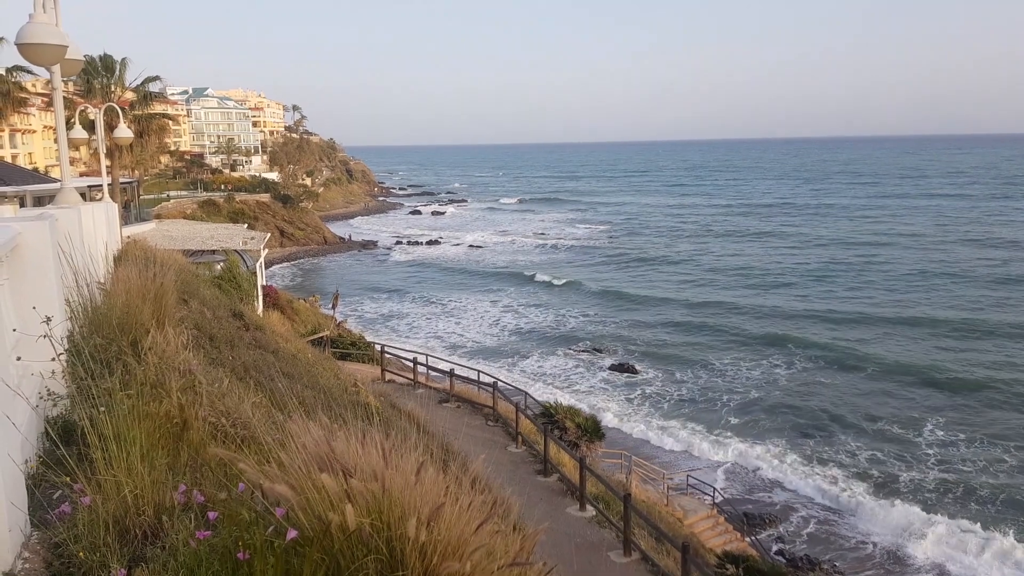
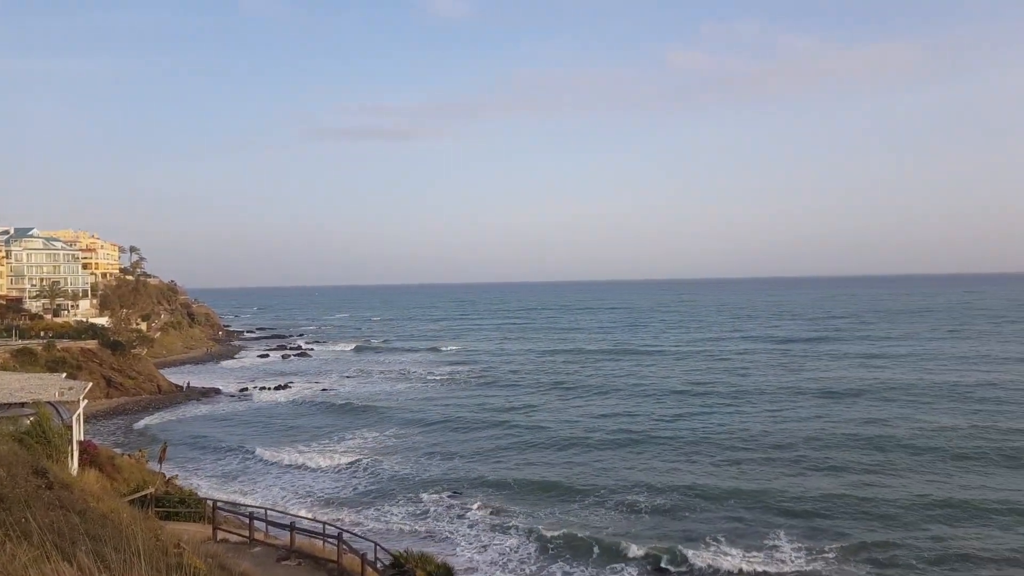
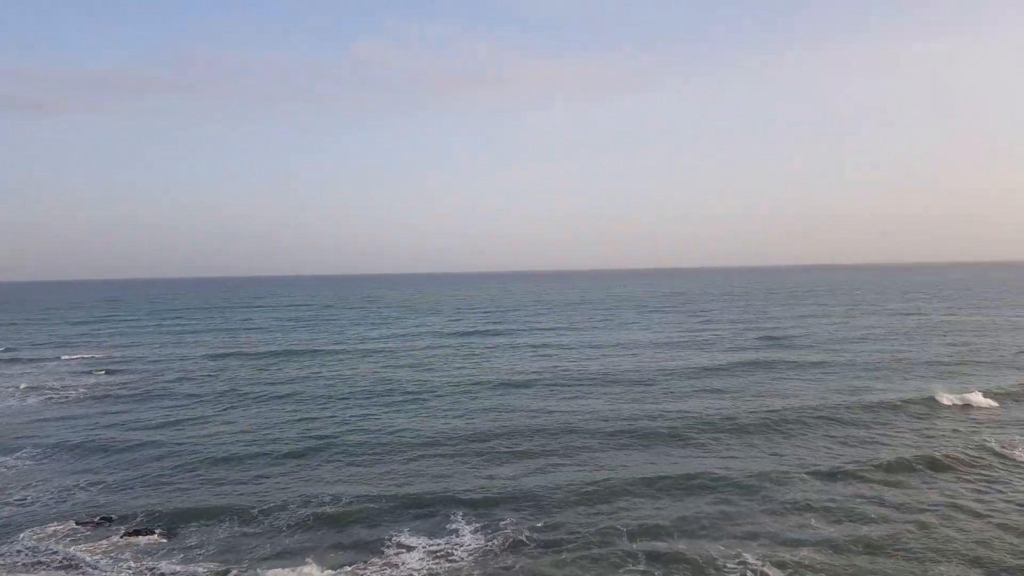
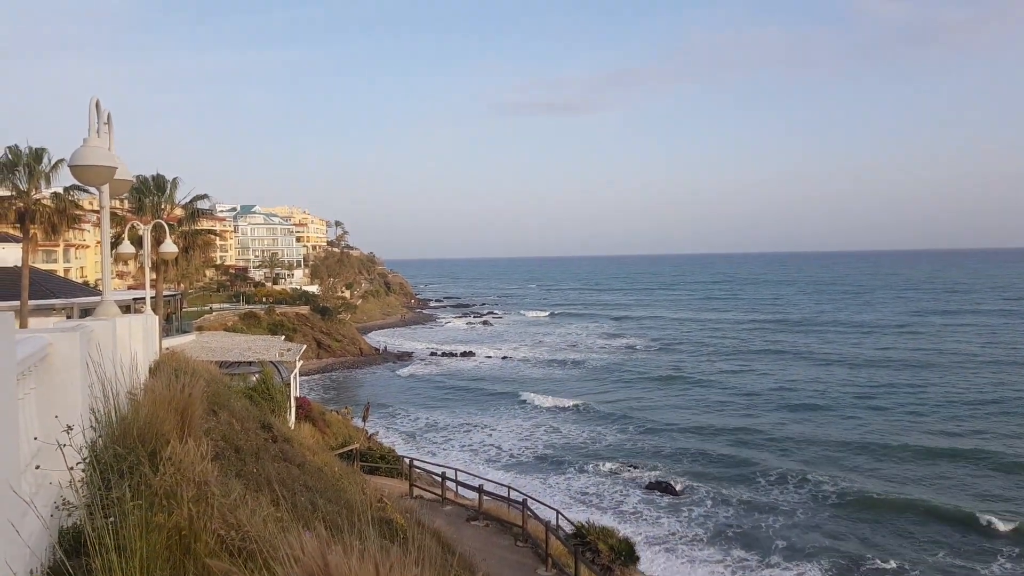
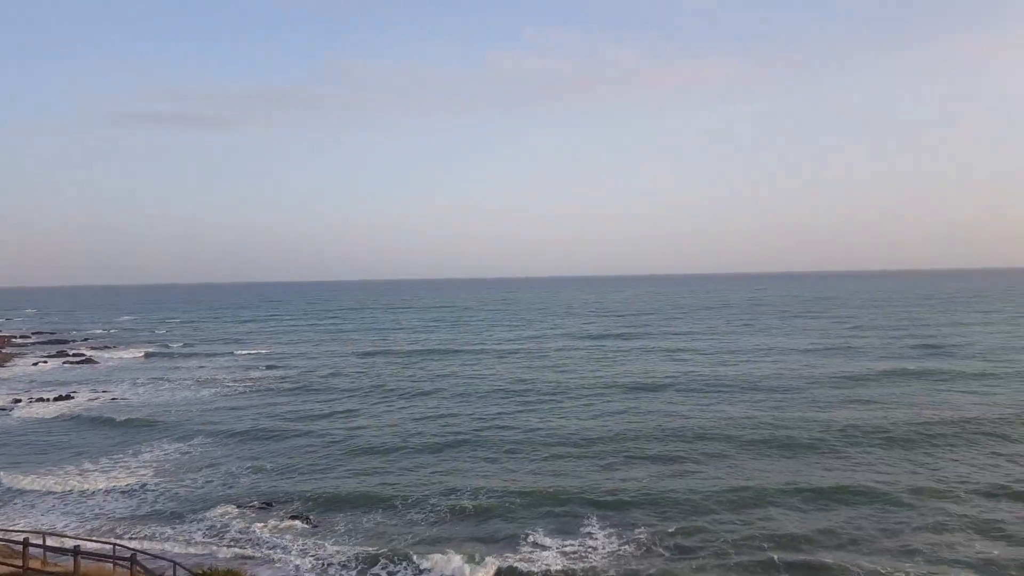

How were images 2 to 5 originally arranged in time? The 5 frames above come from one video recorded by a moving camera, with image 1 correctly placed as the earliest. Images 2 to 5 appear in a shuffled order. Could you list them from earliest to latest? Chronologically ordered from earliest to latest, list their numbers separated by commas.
4, 2, 5, 3
